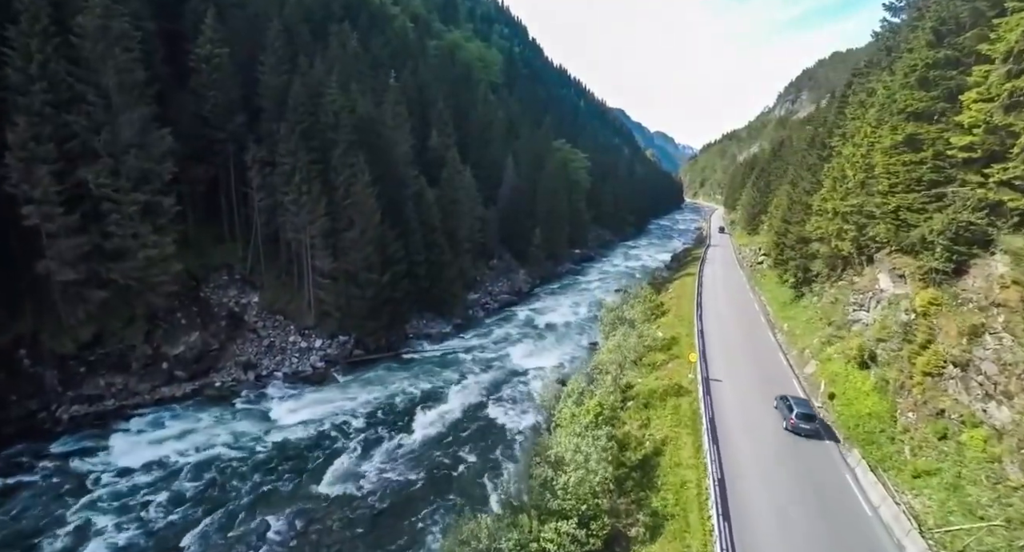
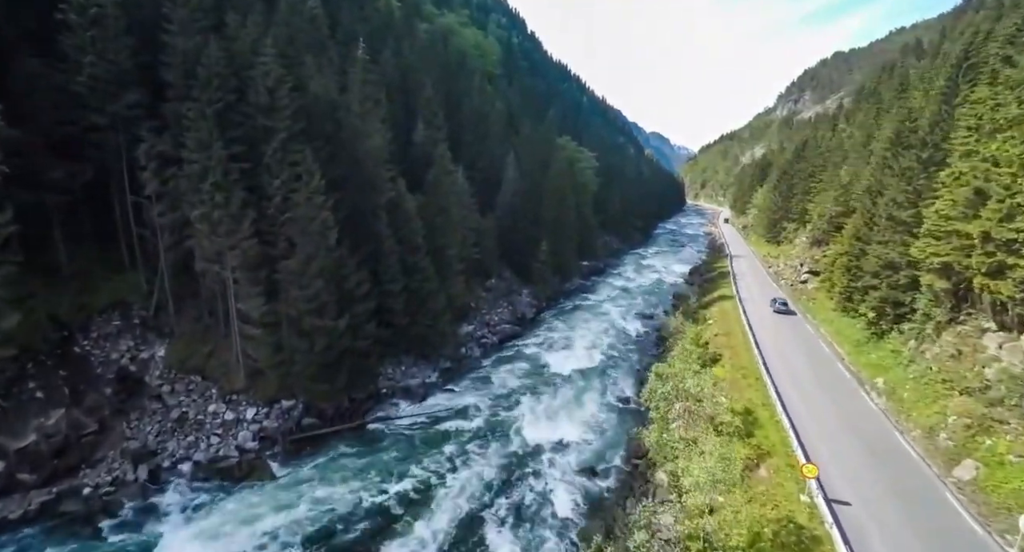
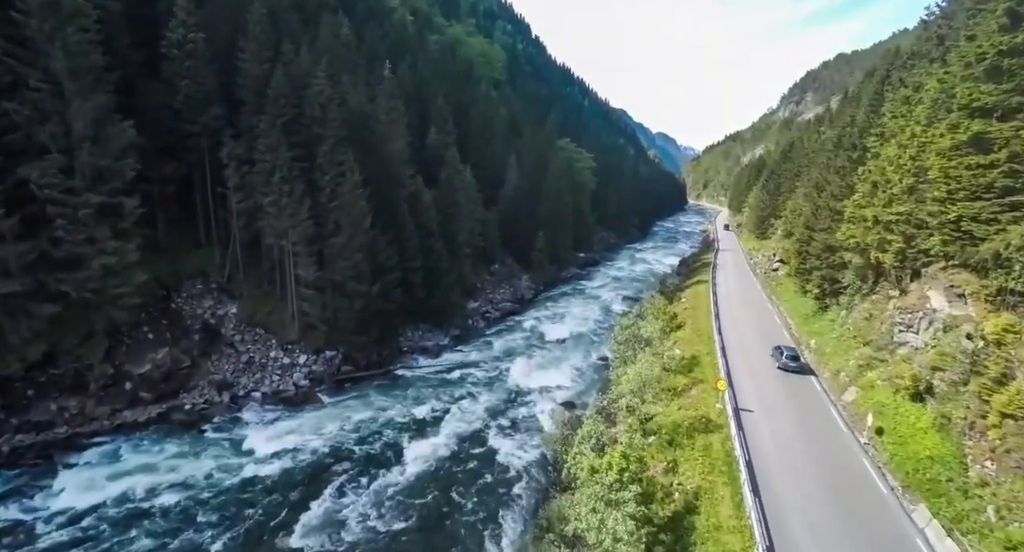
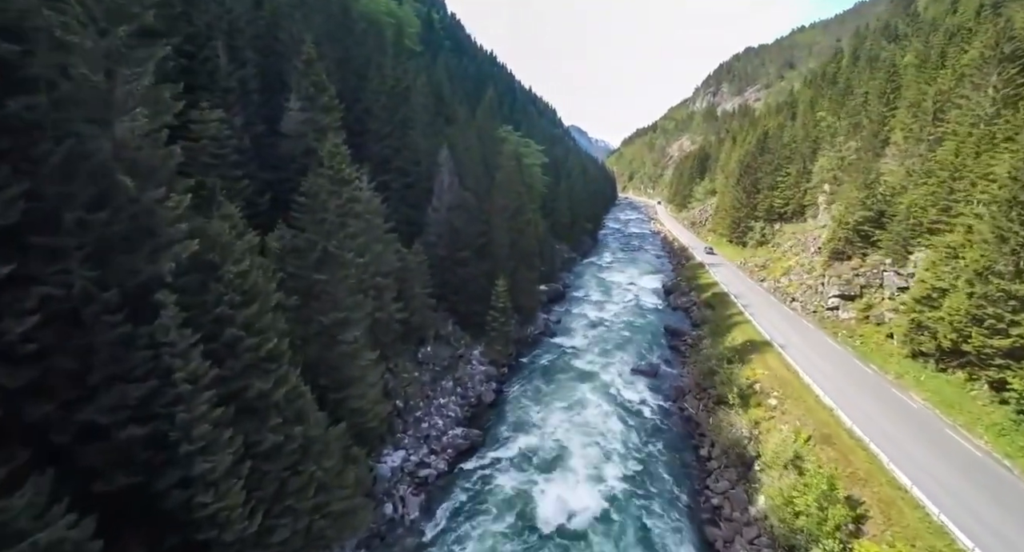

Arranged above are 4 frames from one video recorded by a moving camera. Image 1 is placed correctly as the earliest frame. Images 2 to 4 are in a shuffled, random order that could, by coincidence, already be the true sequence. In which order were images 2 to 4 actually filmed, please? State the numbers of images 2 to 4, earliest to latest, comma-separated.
3, 2, 4
